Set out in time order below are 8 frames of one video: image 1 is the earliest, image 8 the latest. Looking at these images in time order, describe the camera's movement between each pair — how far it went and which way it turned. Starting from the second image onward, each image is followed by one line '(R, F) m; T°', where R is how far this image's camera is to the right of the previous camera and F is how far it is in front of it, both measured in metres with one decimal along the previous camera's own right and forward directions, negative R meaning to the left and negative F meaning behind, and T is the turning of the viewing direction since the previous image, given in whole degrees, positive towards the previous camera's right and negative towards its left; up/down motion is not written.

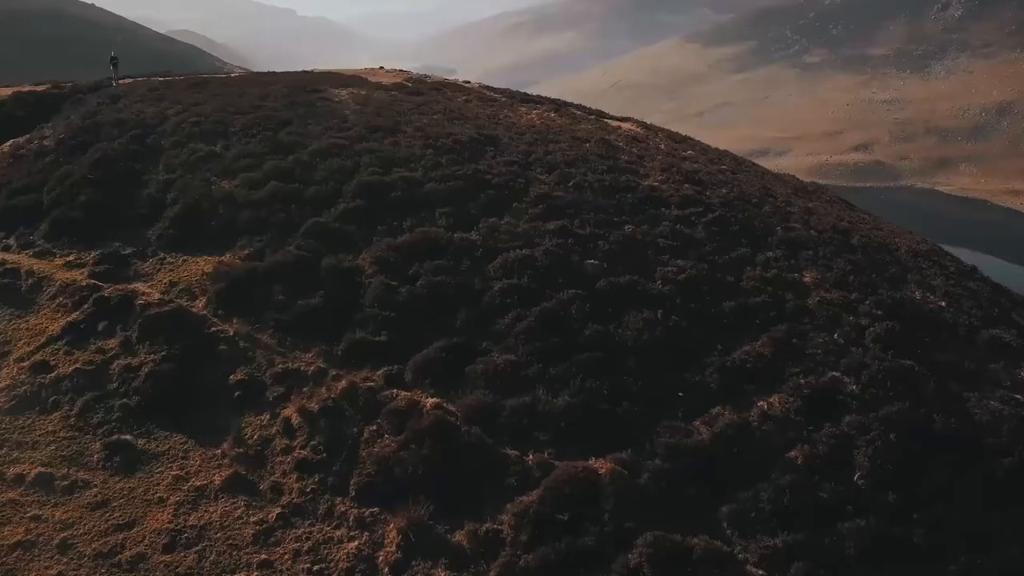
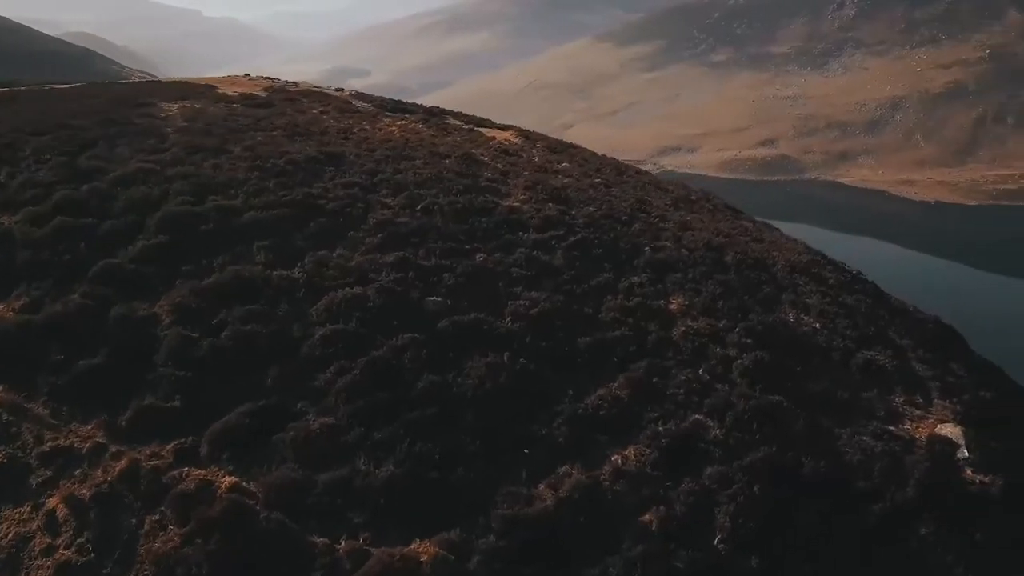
(+1.1, +1.1) m; +6°
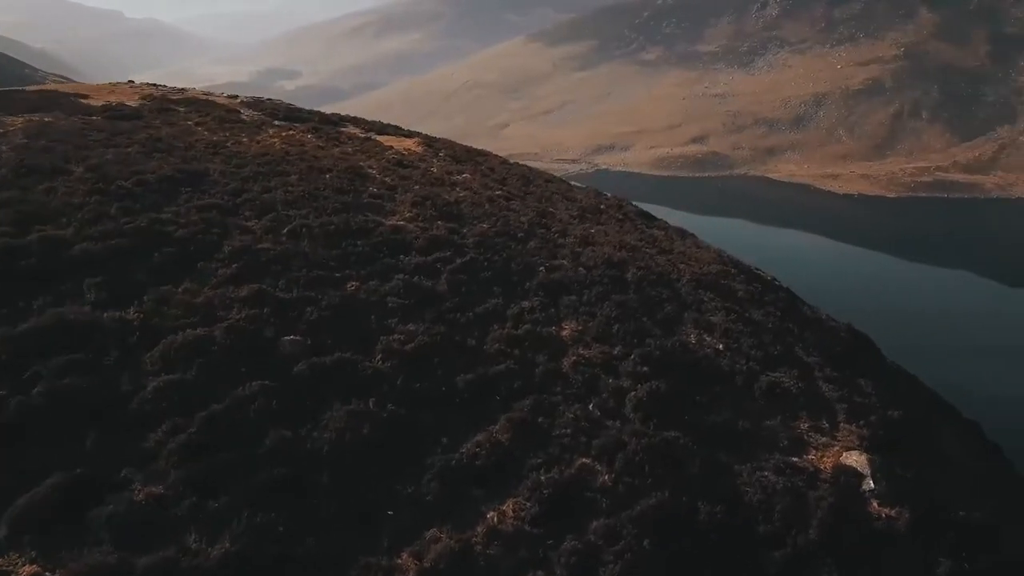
(+0.7, +0.8) m; +4°
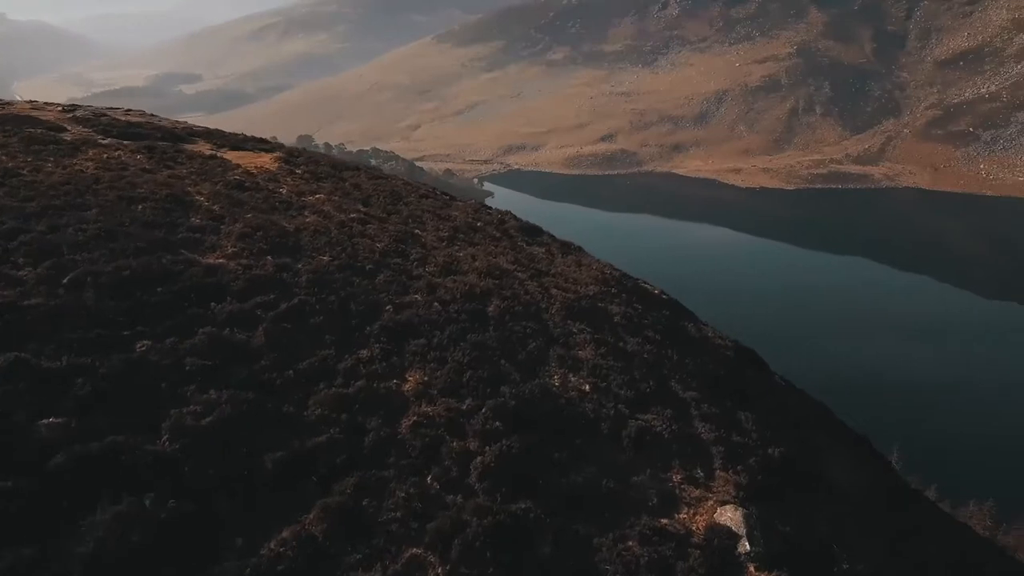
(+0.9, +1.1) m; +6°
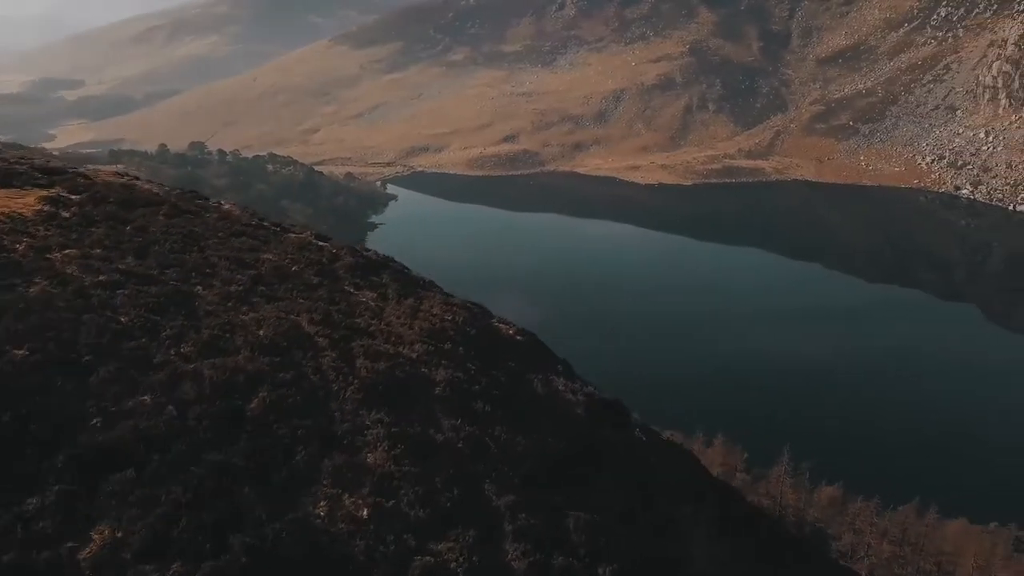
(+1.4, +1.9) m; +7°
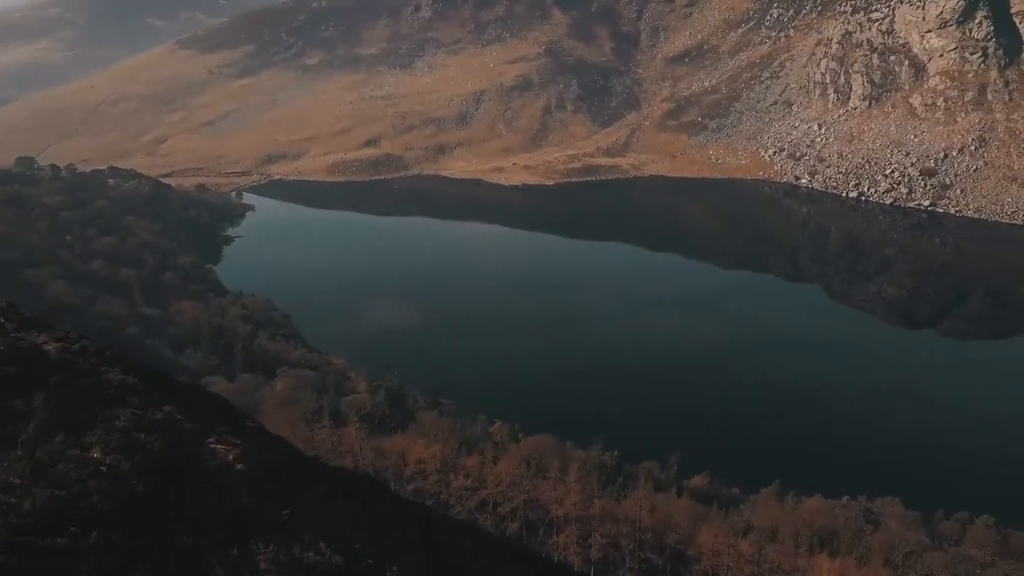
(+2.2, +3.3) m; +9°
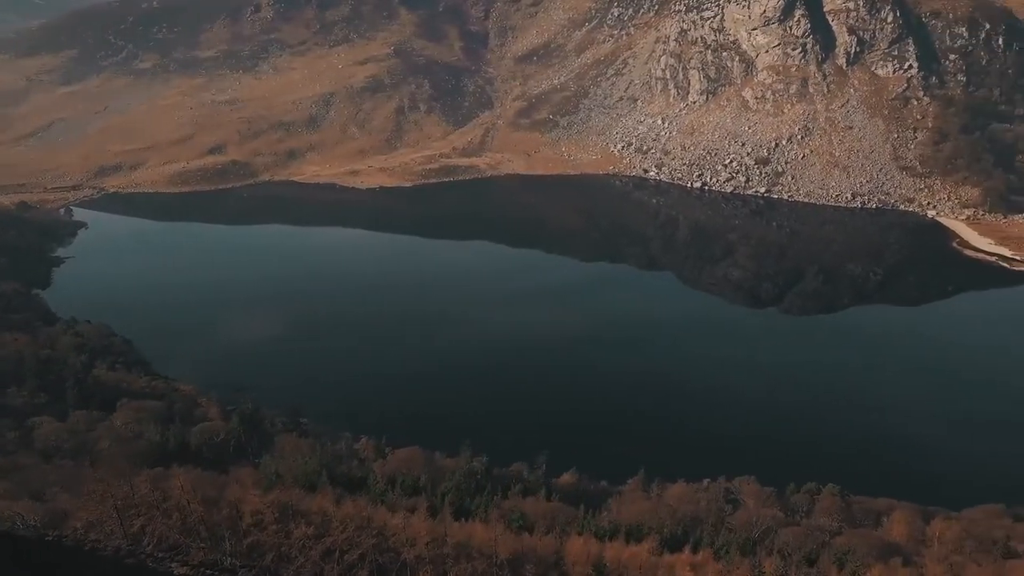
(+1.8, +2.8) m; +10°
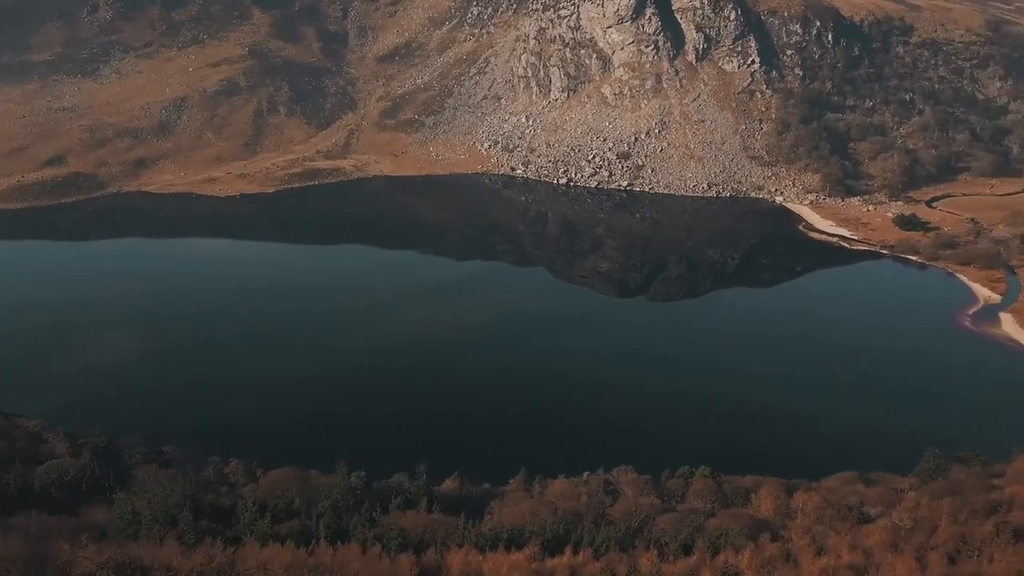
(+1.2, +1.8) m; +9°
